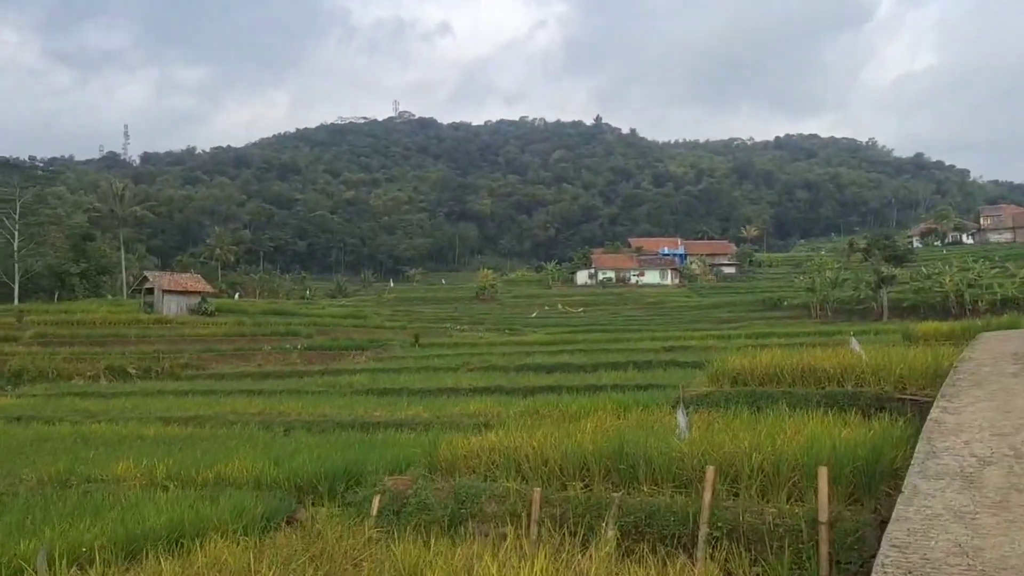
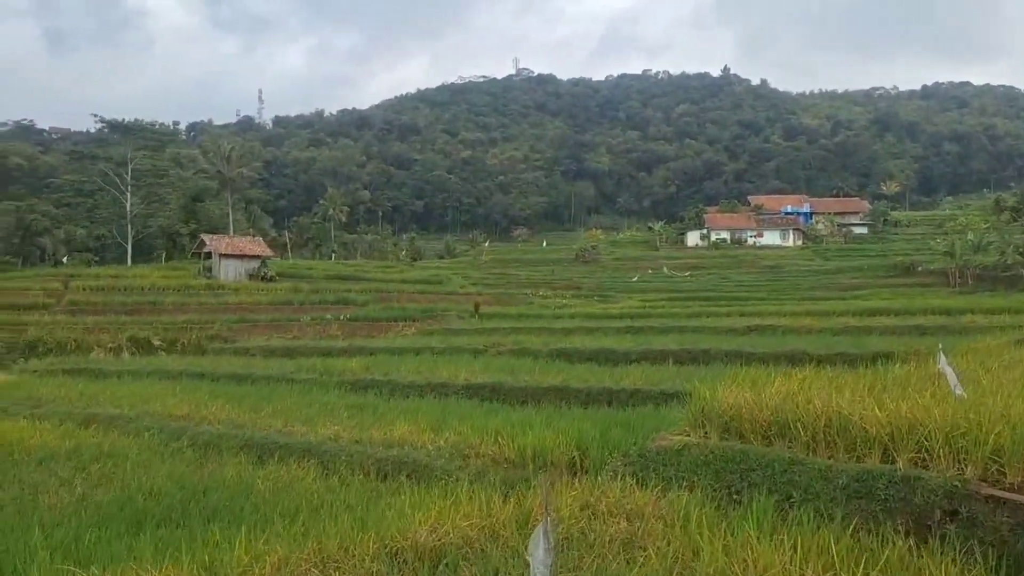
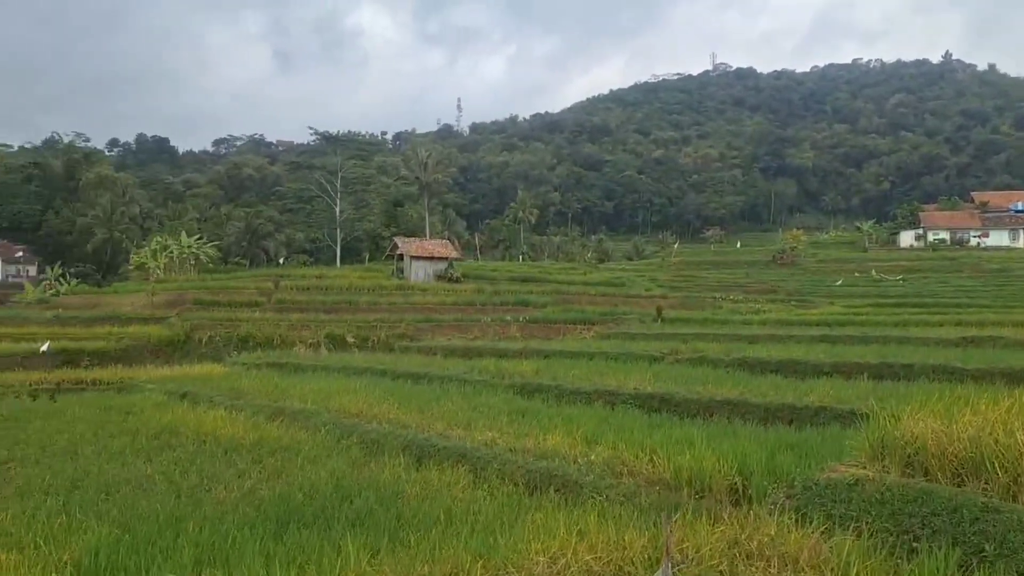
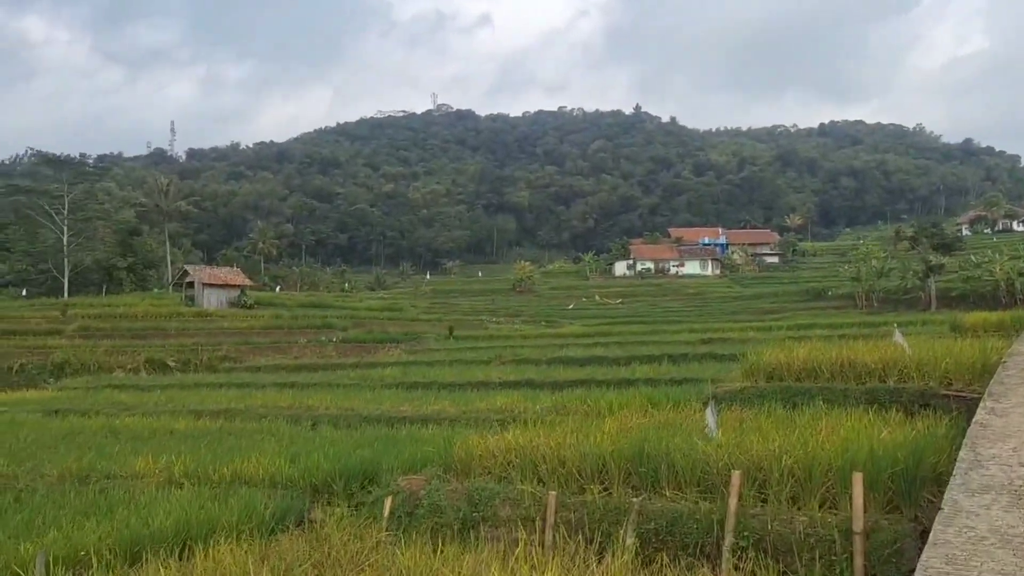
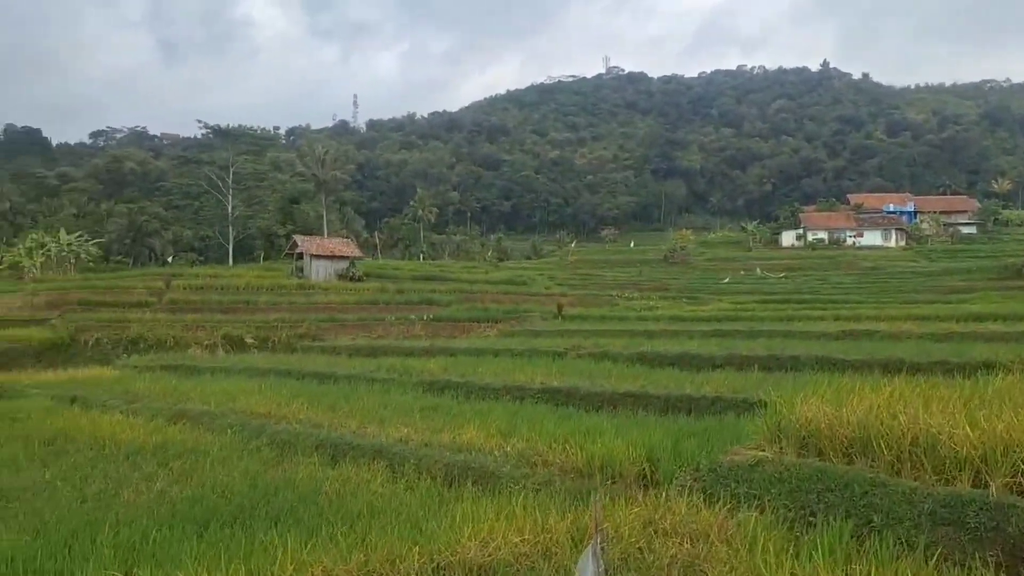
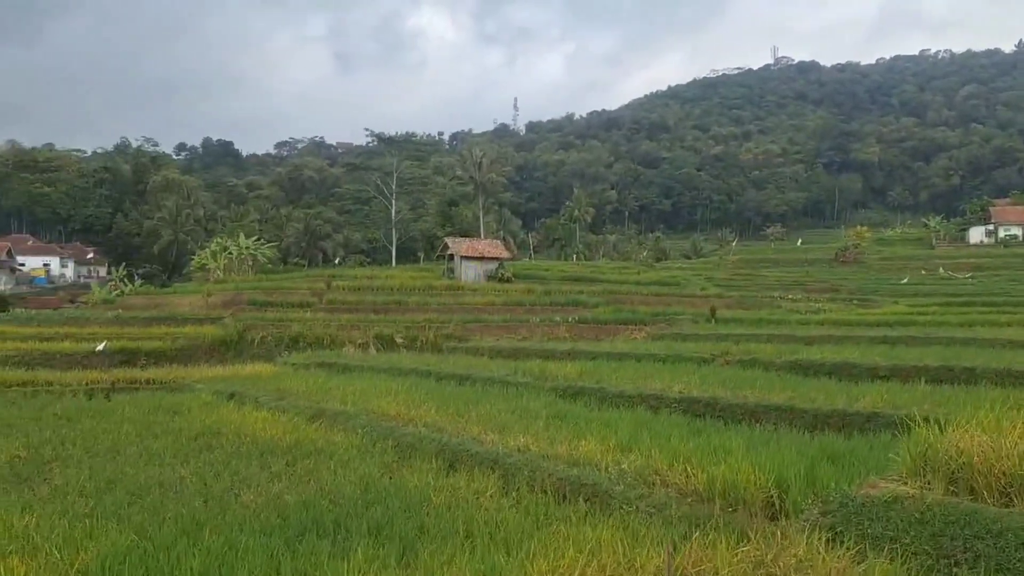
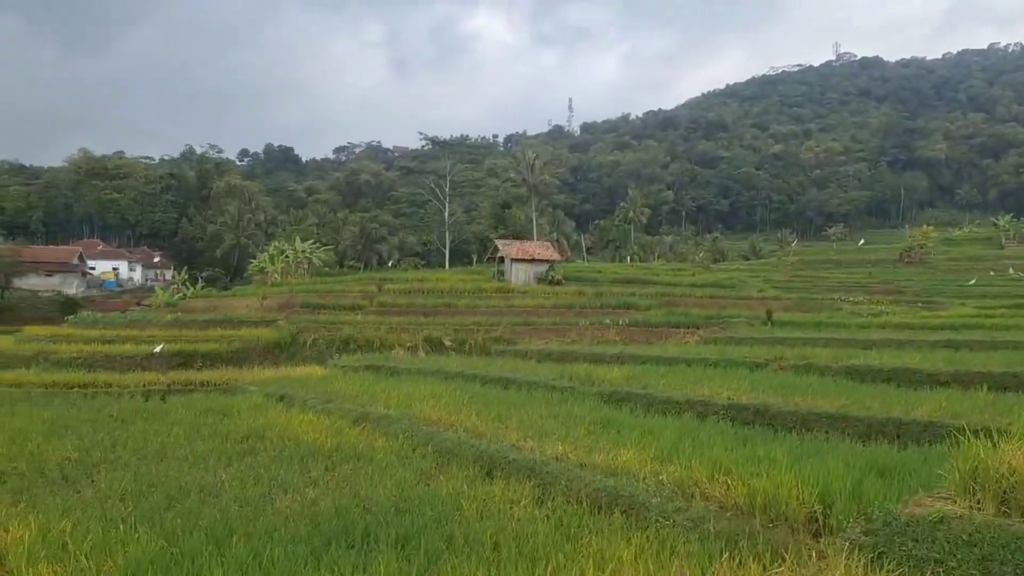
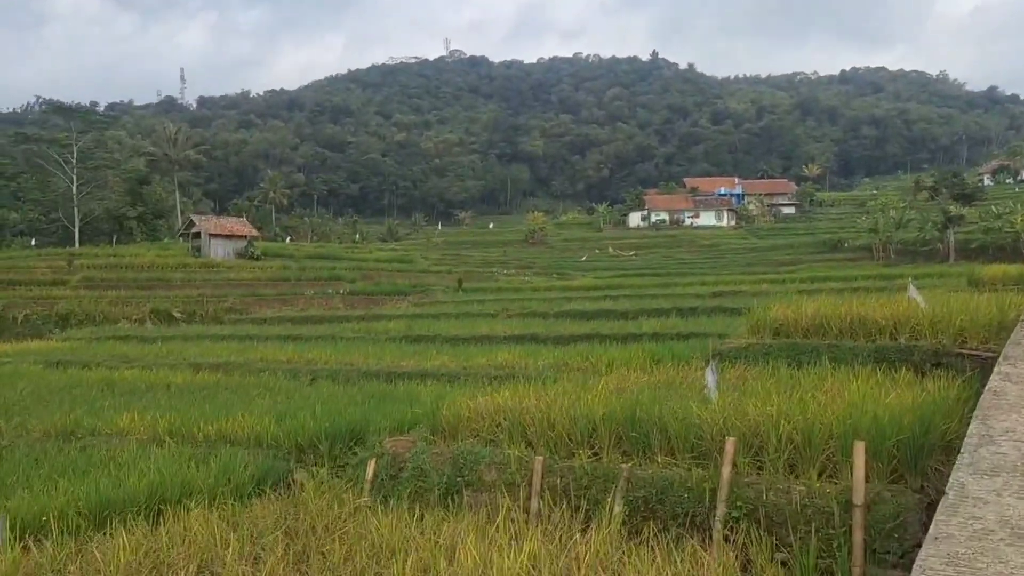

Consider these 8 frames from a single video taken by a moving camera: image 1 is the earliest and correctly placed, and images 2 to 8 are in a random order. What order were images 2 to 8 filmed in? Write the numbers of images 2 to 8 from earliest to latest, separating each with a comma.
4, 8, 2, 5, 3, 6, 7
